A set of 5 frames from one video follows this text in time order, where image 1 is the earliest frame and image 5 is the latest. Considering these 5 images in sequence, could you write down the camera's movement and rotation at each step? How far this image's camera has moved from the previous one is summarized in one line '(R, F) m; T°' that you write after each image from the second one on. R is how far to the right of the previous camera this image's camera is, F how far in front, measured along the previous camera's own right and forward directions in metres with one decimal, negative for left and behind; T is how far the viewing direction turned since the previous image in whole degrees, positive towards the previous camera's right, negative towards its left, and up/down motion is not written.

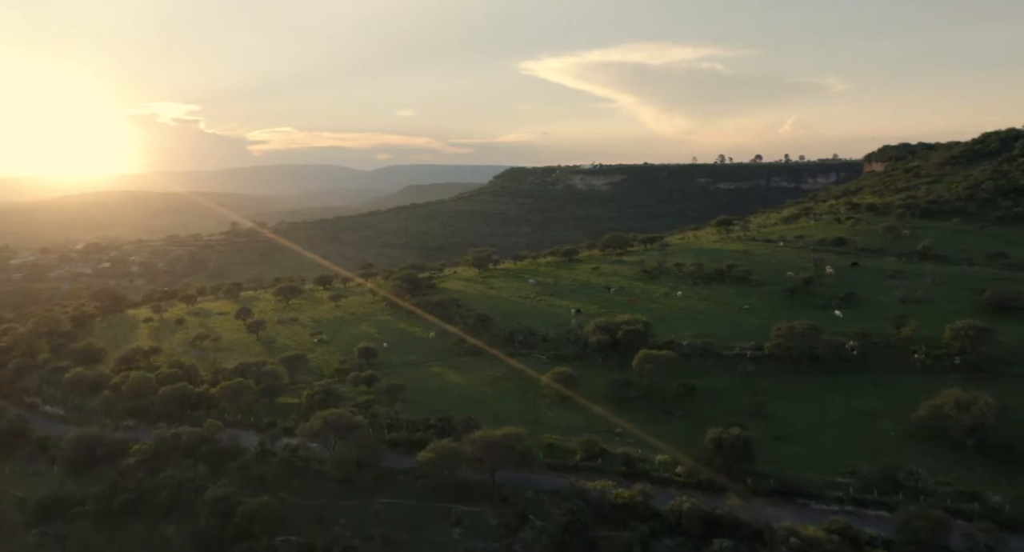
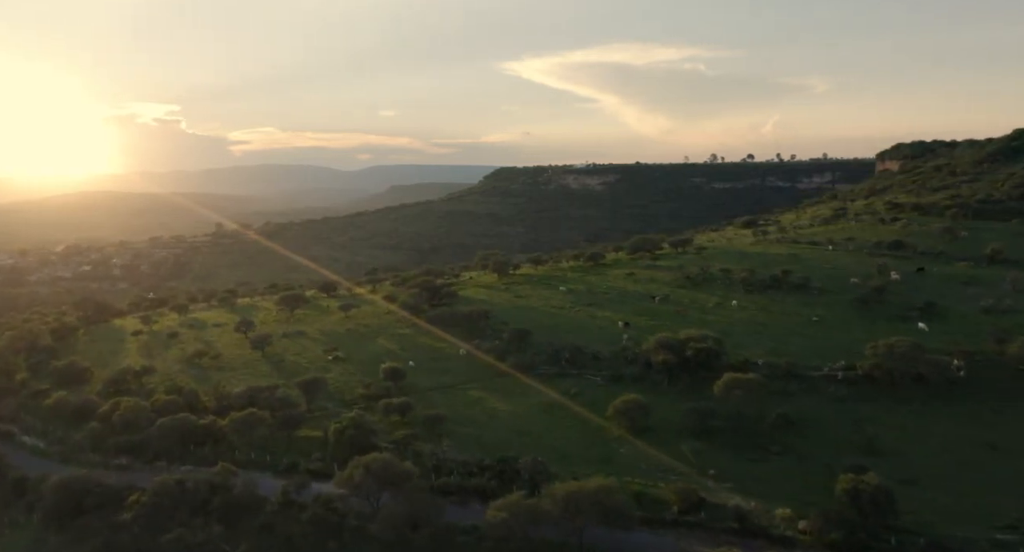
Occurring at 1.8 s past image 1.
(-4.1, +7.3) m; +1°
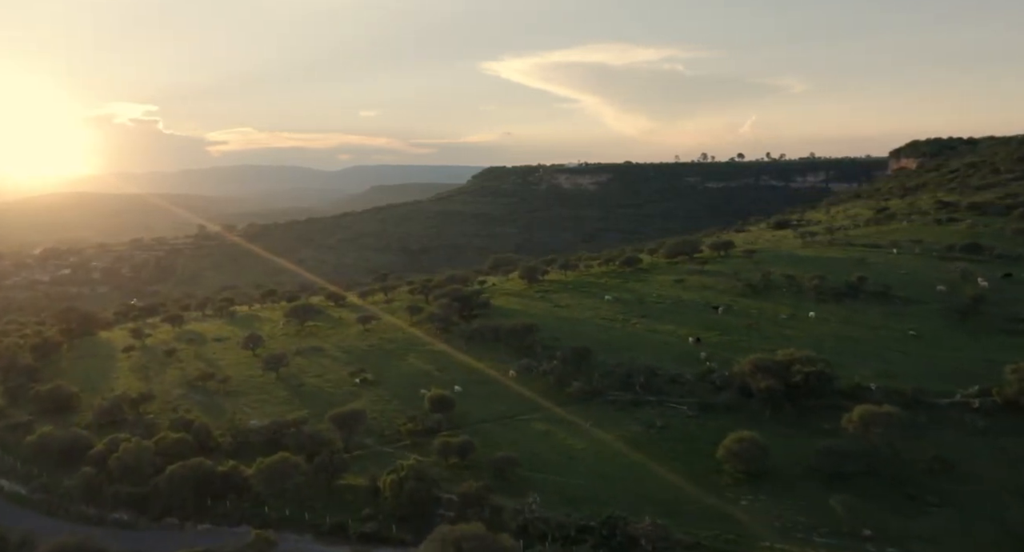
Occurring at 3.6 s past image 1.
(-4.7, +7.6) m; +1°
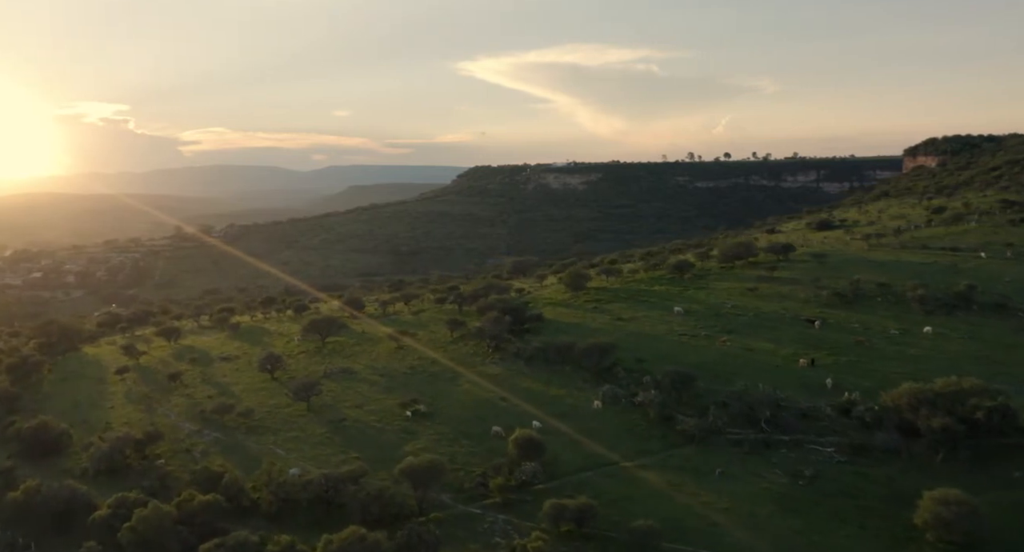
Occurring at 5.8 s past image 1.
(-5.7, +8.3) m; +2°
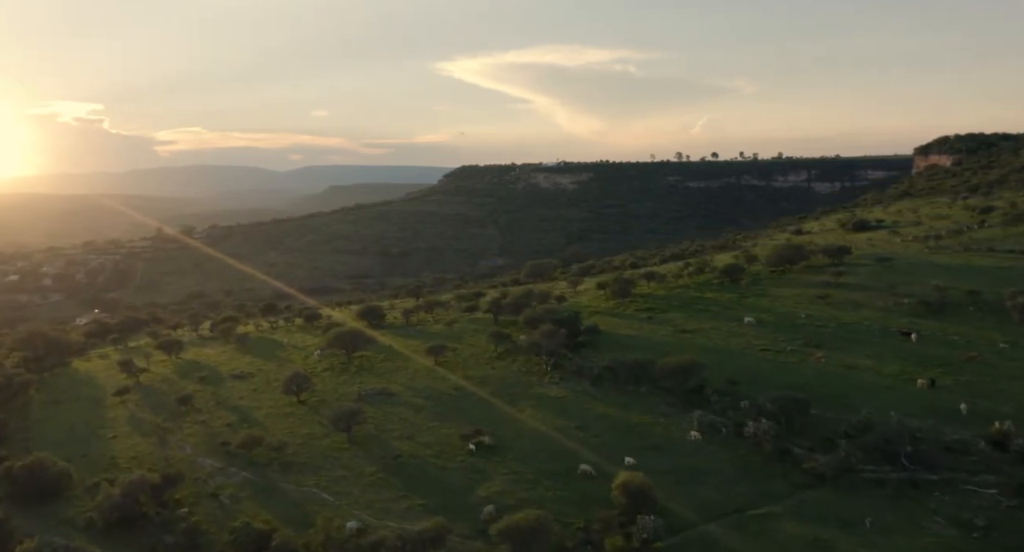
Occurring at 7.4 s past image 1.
(-4.6, +6.1) m; +1°
